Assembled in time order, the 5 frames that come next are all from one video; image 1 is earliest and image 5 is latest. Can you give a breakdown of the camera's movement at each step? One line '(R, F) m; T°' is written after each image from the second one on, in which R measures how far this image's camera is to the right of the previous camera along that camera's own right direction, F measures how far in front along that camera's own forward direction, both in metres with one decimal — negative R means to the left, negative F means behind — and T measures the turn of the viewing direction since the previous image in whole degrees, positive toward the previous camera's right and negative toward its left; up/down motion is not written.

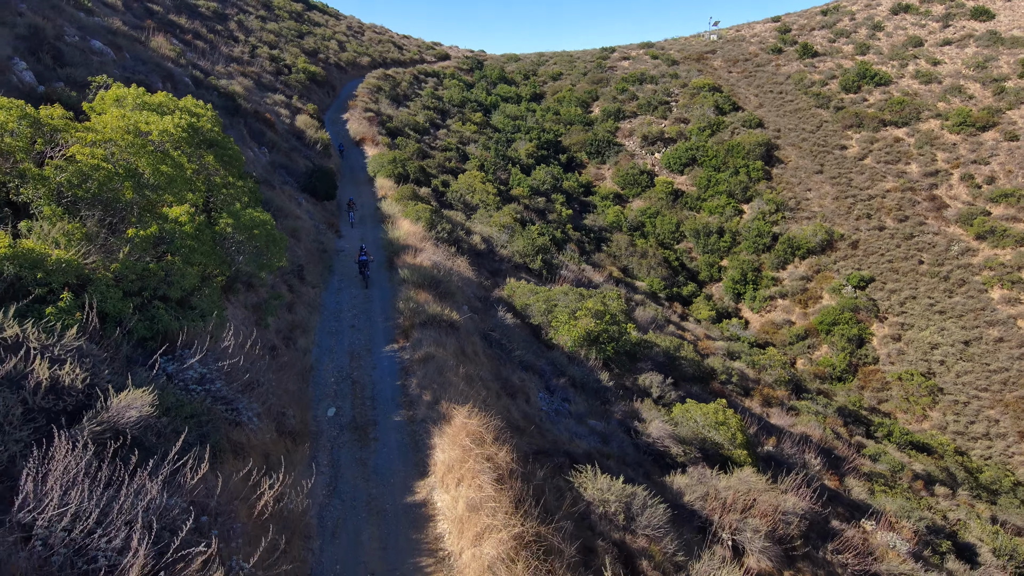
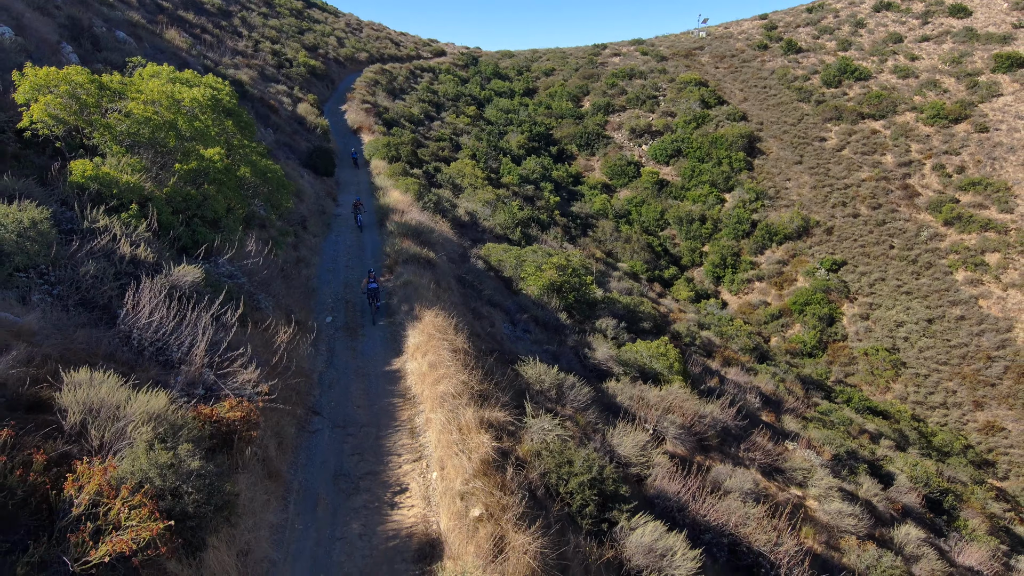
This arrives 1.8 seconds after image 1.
(+0.7, -2.1) m; 0°
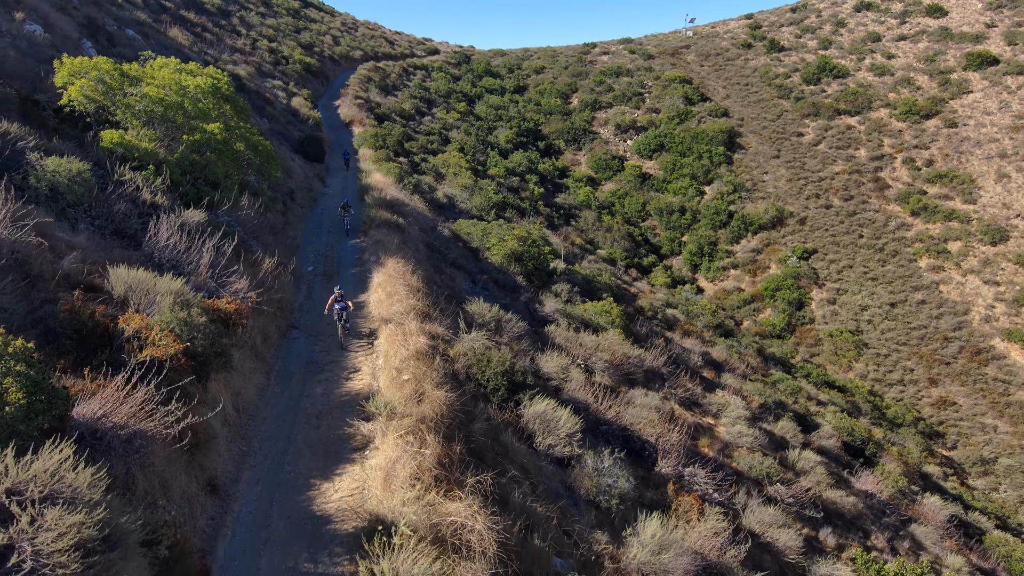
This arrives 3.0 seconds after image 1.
(+1.0, -2.1) m; 0°
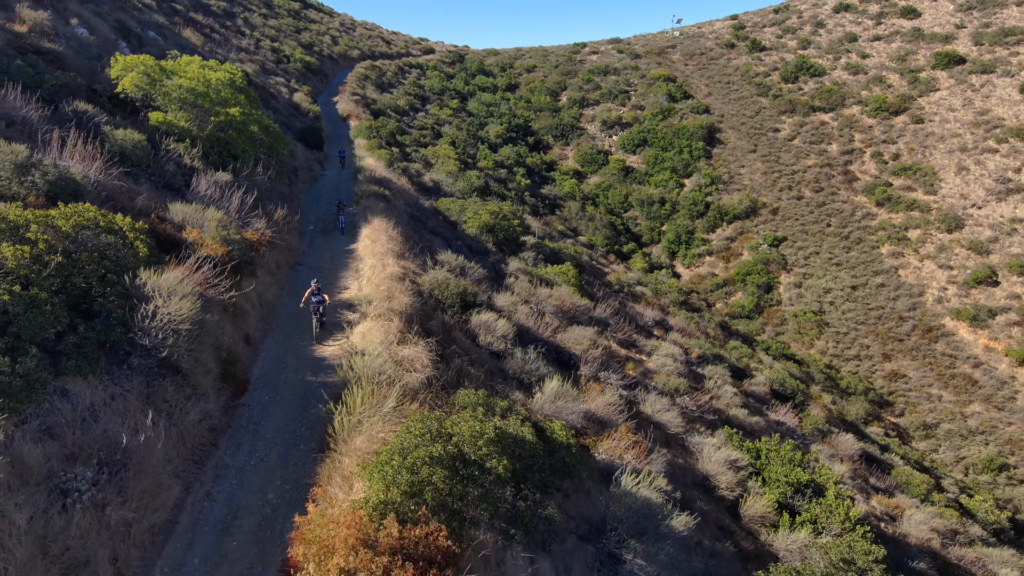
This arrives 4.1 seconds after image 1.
(+0.9, -2.8) m; 0°
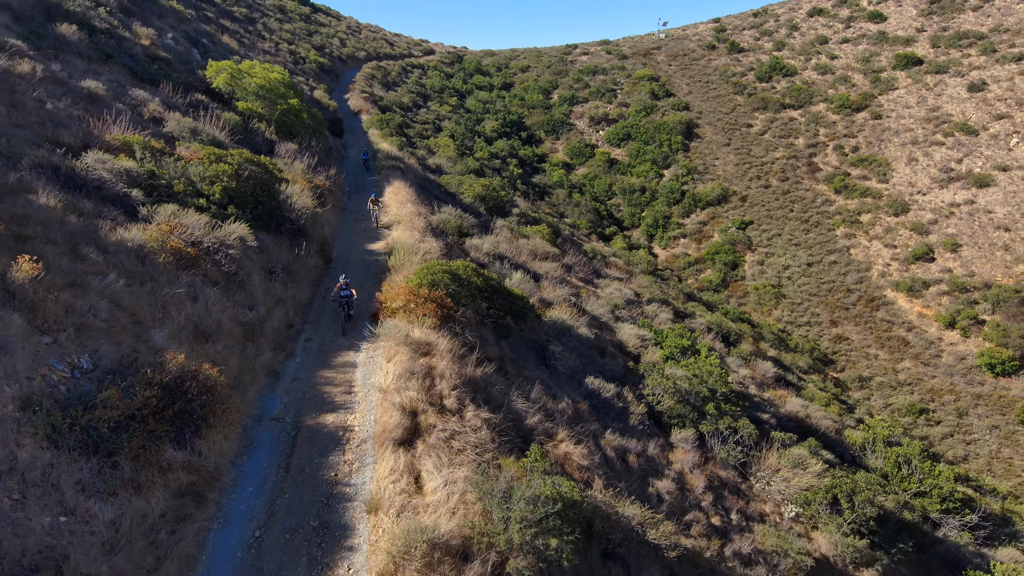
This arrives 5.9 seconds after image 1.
(+0.5, -5.1) m; 0°
